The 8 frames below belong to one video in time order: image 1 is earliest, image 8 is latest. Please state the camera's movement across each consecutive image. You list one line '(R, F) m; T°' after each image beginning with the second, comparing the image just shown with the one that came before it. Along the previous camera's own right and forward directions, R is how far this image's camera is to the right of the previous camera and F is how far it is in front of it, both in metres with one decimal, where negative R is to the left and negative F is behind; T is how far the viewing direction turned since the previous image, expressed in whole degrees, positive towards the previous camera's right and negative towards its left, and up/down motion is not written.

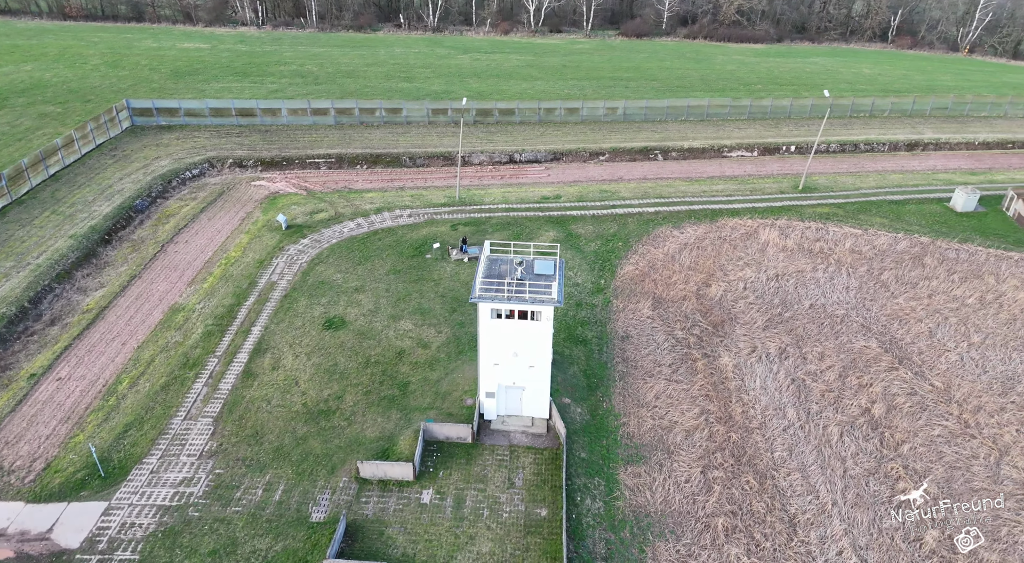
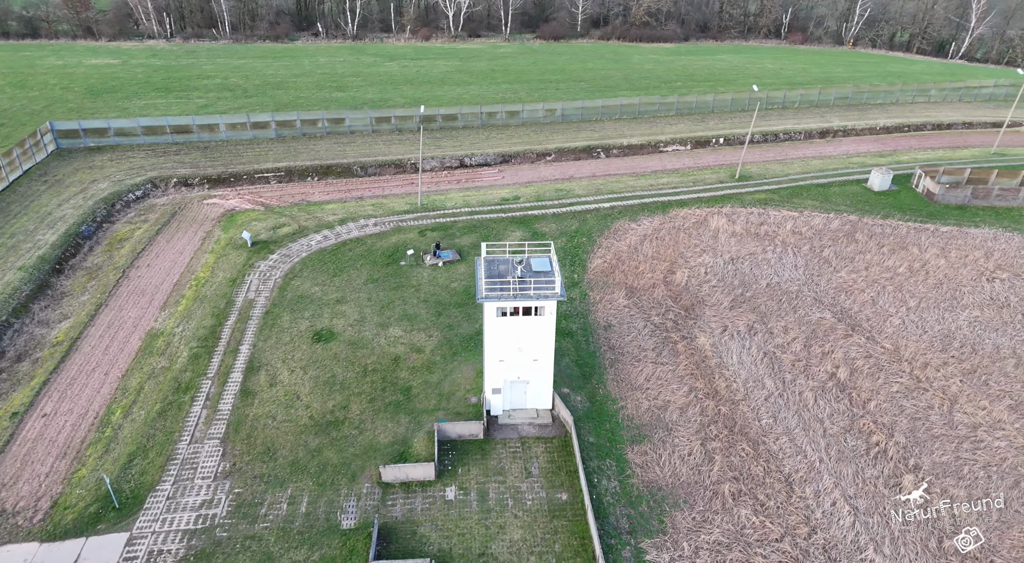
(-2.8, -0.8) m; +7°
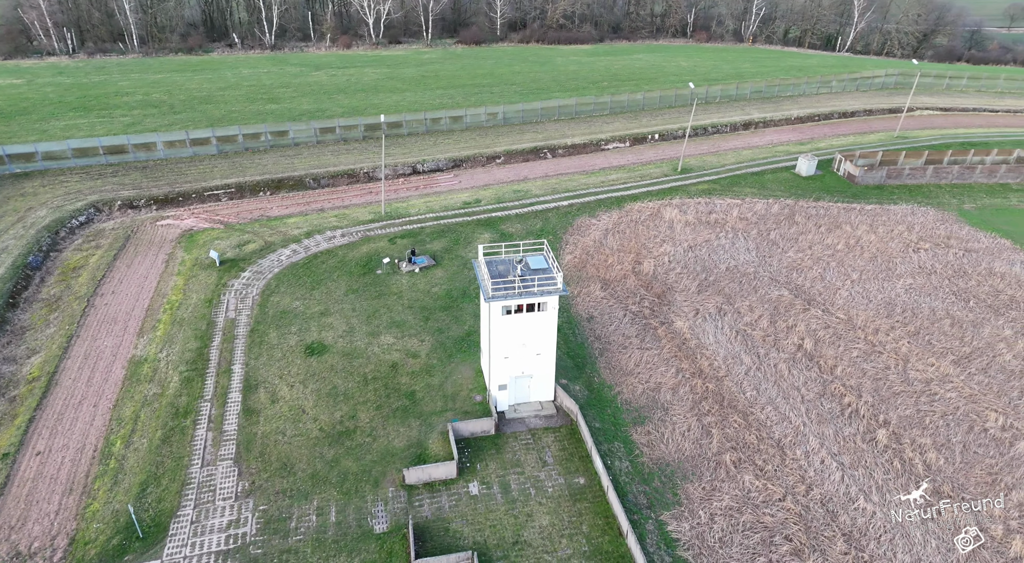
(-2.9, -0.7) m; +7°
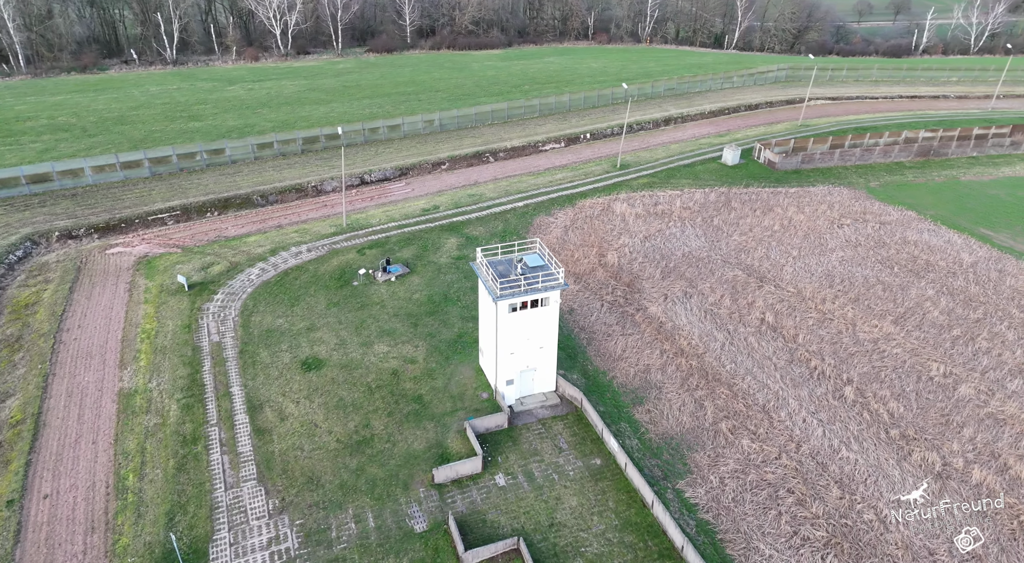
(-3.5, -0.8) m; +8°
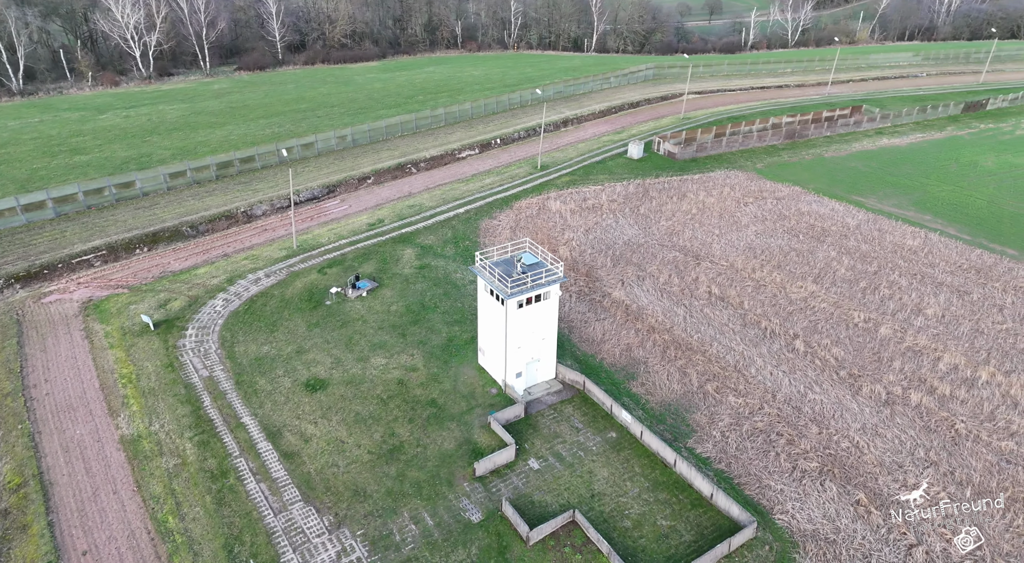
(-5.2, -1.1) m; +11°
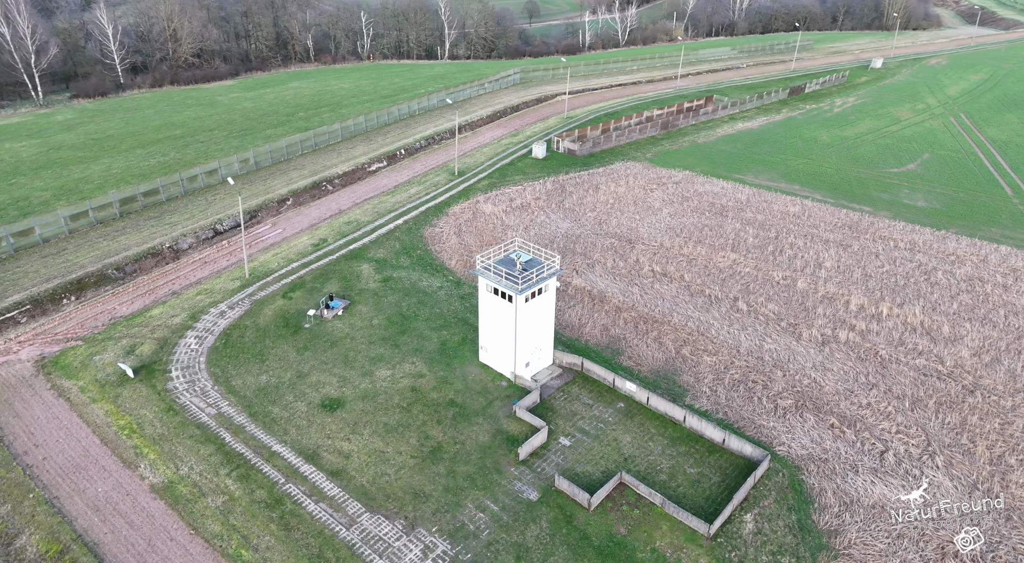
(-6.3, -1.2) m; +12°
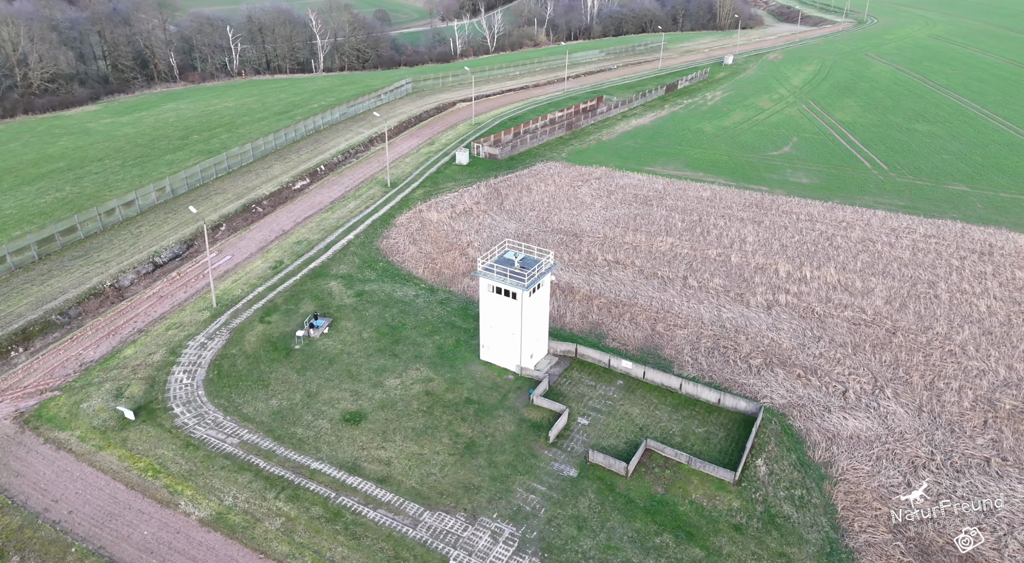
(-5.6, -1.2) m; +11°
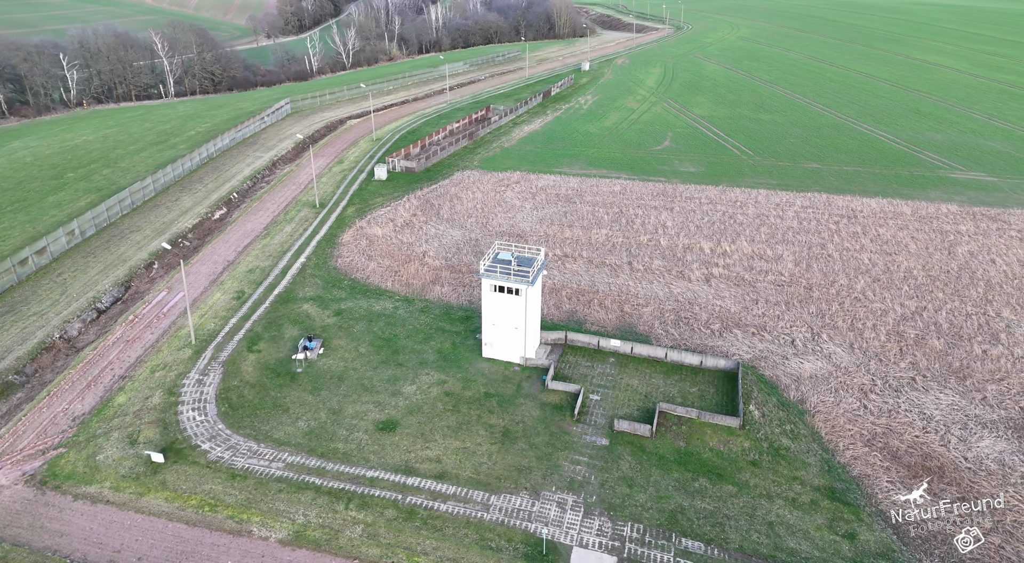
(-6.7, -1.6) m; +12°
